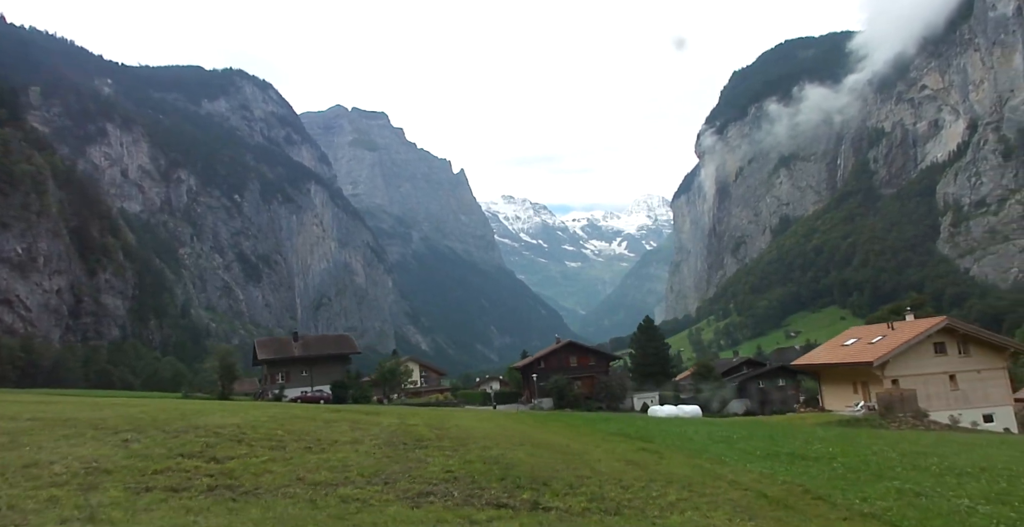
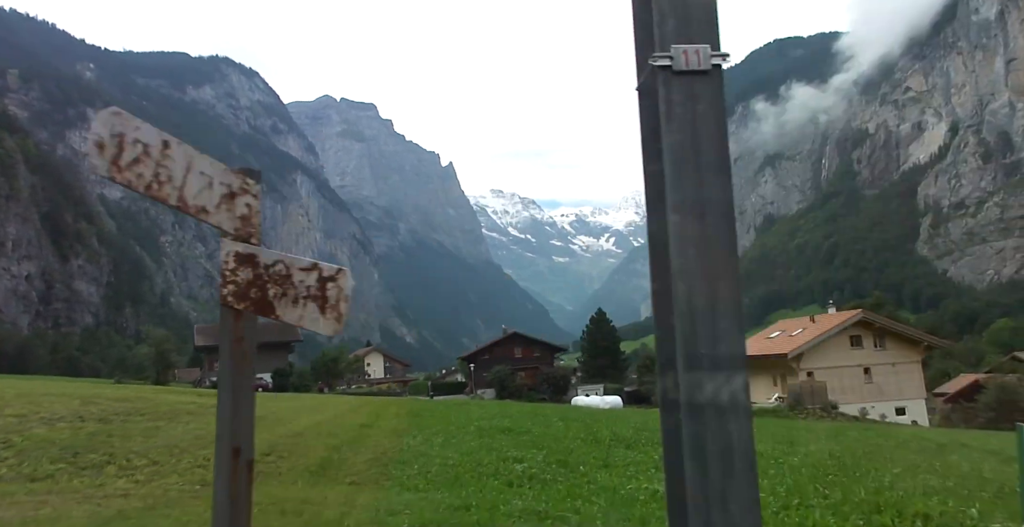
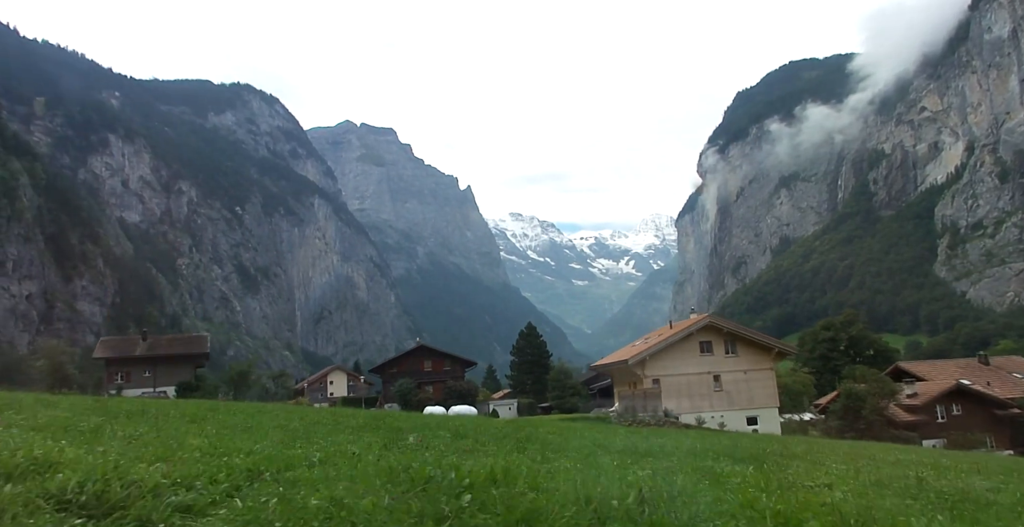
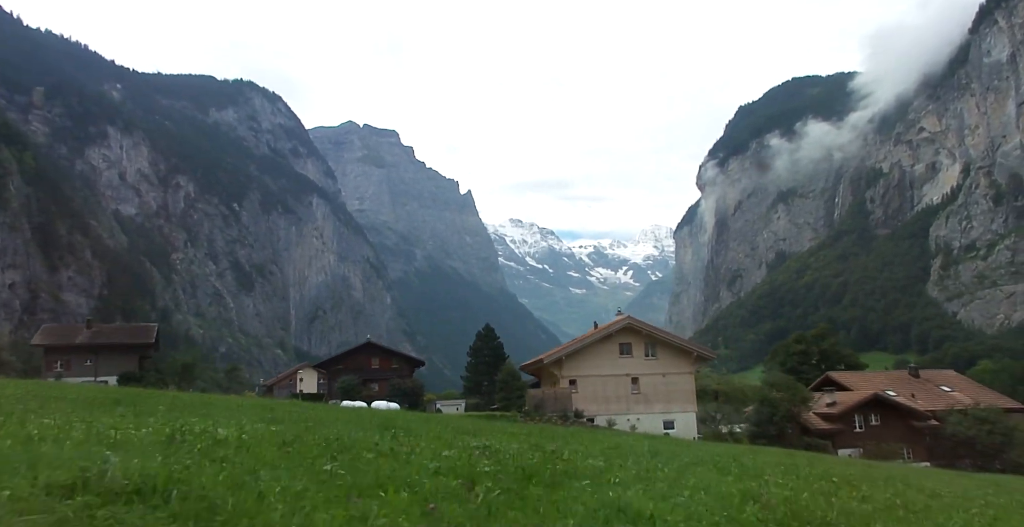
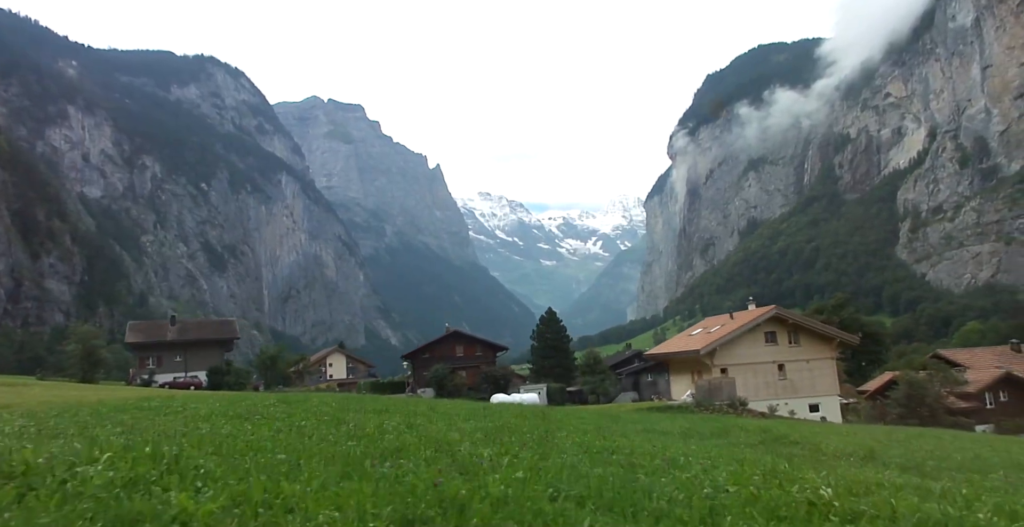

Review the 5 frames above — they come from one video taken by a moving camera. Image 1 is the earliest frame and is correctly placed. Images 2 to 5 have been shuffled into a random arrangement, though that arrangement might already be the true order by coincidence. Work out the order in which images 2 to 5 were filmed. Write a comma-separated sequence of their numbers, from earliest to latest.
2, 5, 3, 4
